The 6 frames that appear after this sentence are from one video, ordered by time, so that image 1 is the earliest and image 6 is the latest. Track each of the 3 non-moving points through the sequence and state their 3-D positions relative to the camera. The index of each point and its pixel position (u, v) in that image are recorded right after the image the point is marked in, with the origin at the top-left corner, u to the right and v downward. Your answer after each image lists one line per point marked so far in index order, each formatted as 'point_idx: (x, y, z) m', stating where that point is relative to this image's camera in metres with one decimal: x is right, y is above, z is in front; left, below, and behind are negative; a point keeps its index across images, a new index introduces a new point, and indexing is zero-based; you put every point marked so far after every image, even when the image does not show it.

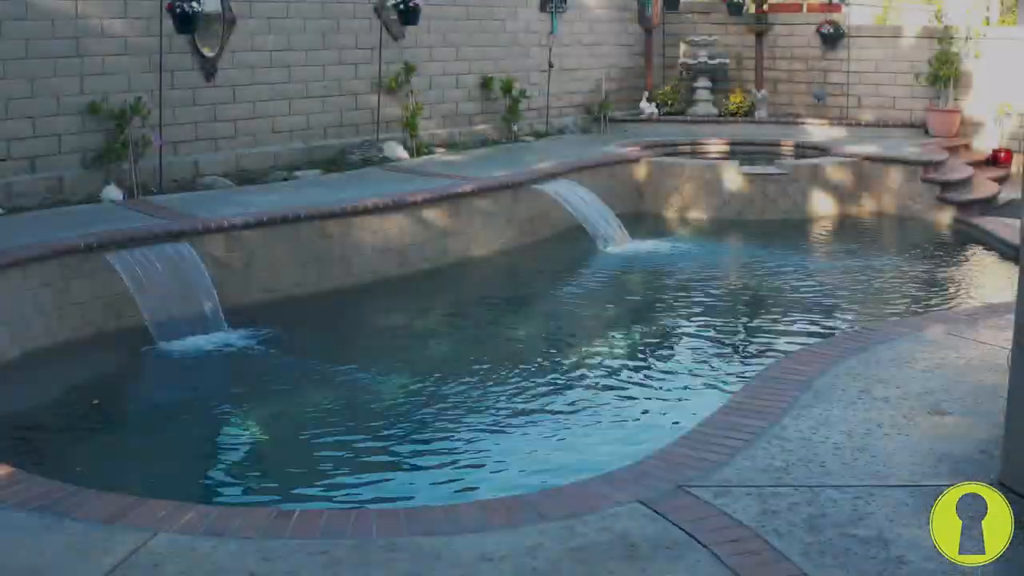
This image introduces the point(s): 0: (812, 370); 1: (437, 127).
0: (+1.6, -0.4, +6.4) m
1: (-0.9, +1.8, +13.8) m
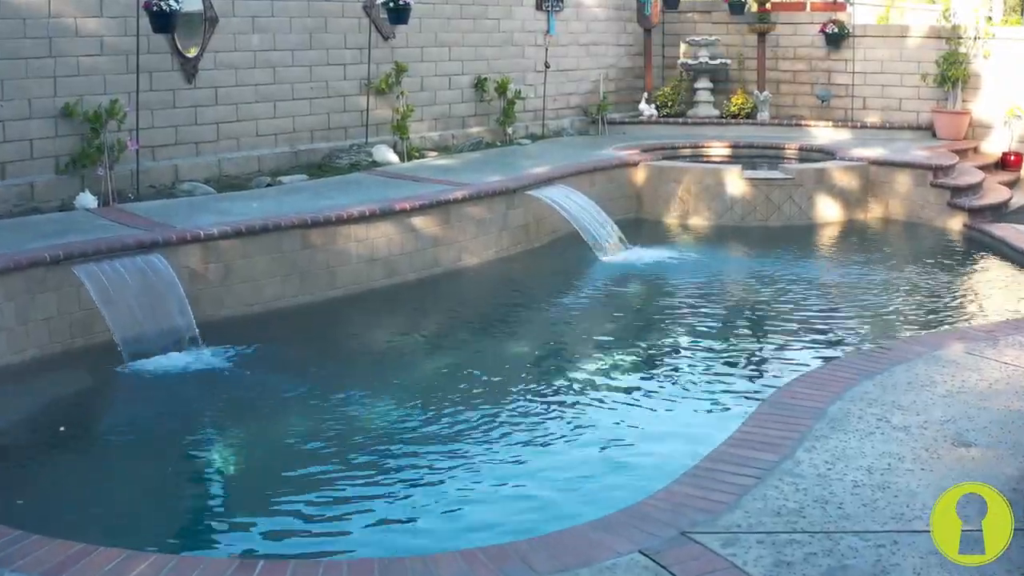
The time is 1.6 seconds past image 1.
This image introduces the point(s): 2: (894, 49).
0: (+1.5, -0.5, +5.9) m
1: (-0.9, +1.7, +13.4) m
2: (+4.8, +3.0, +15.3) m
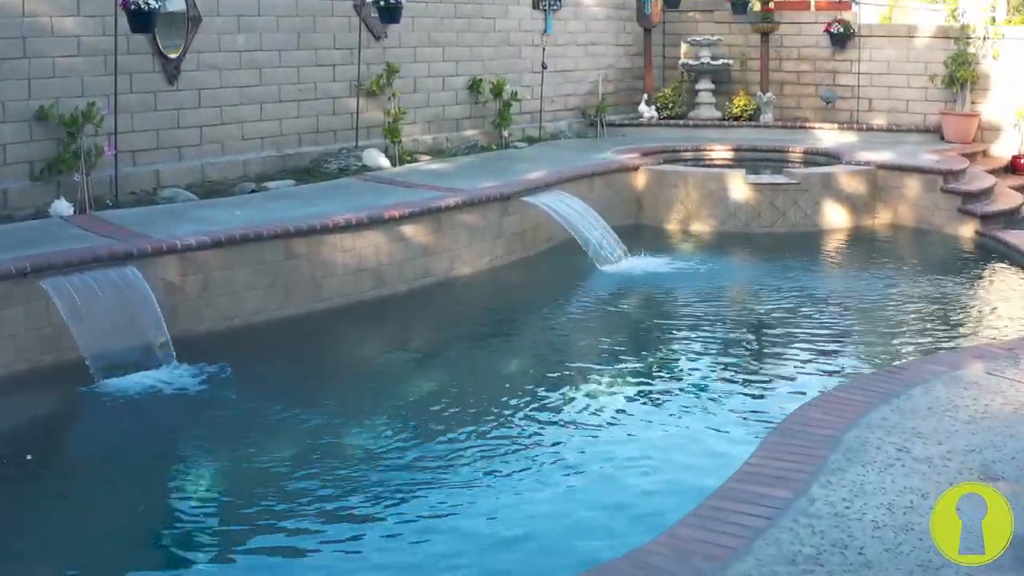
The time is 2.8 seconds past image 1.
0: (+1.5, -0.6, +5.5) m
1: (-1.0, +1.7, +13.0) m
2: (+4.8, +2.9, +14.9) m
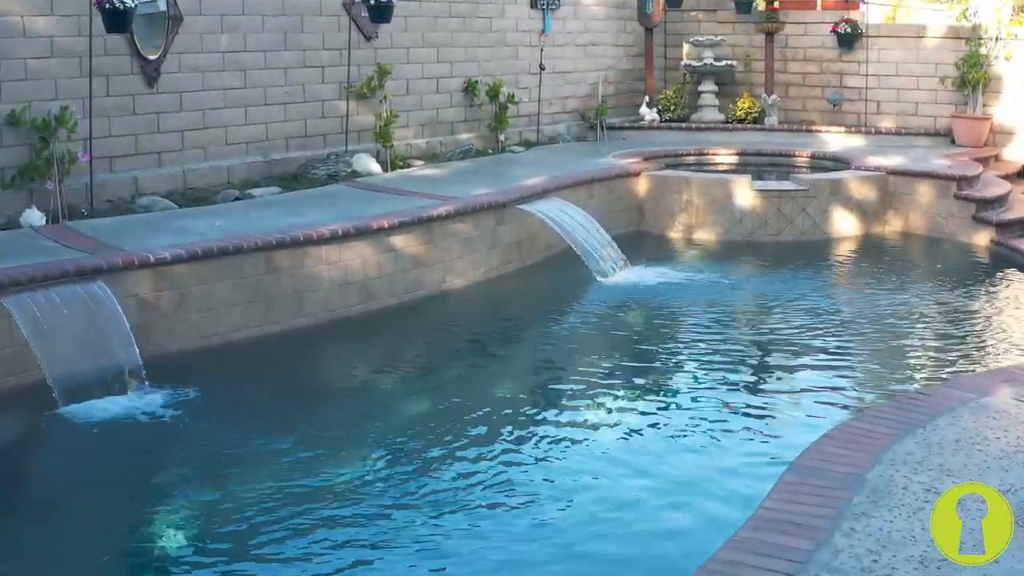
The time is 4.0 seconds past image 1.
0: (+1.5, -0.7, +5.1) m
1: (-1.0, +1.6, +12.5) m
2: (+4.7, +2.8, +14.5) m
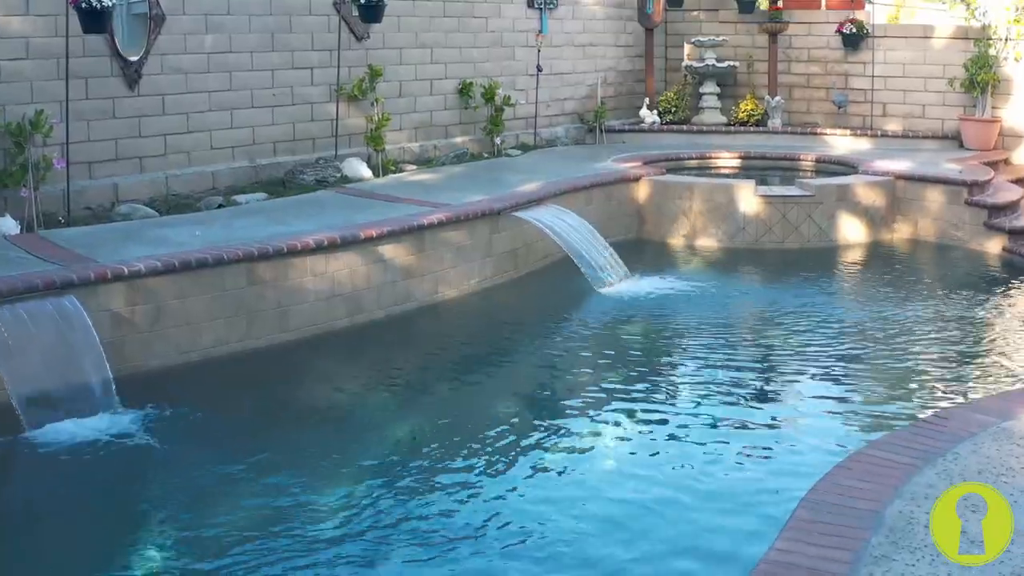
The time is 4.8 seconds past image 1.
0: (+1.4, -0.8, +4.7) m
1: (-1.0, +1.5, +12.1) m
2: (+4.7, +2.7, +14.1) m
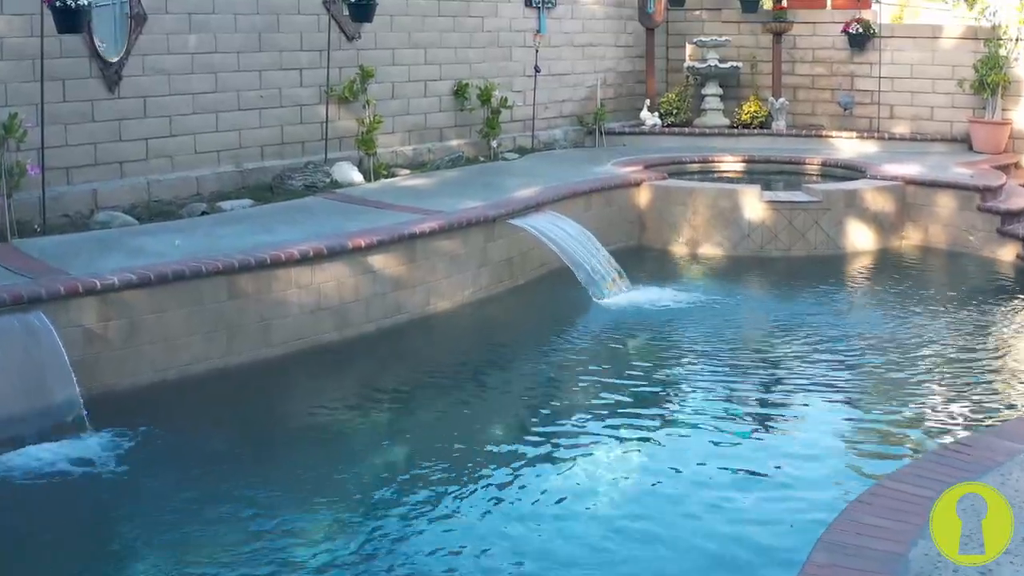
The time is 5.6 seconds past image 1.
0: (+1.4, -0.9, +4.3) m
1: (-1.1, +1.4, +11.8) m
2: (+4.7, +2.7, +13.7) m
